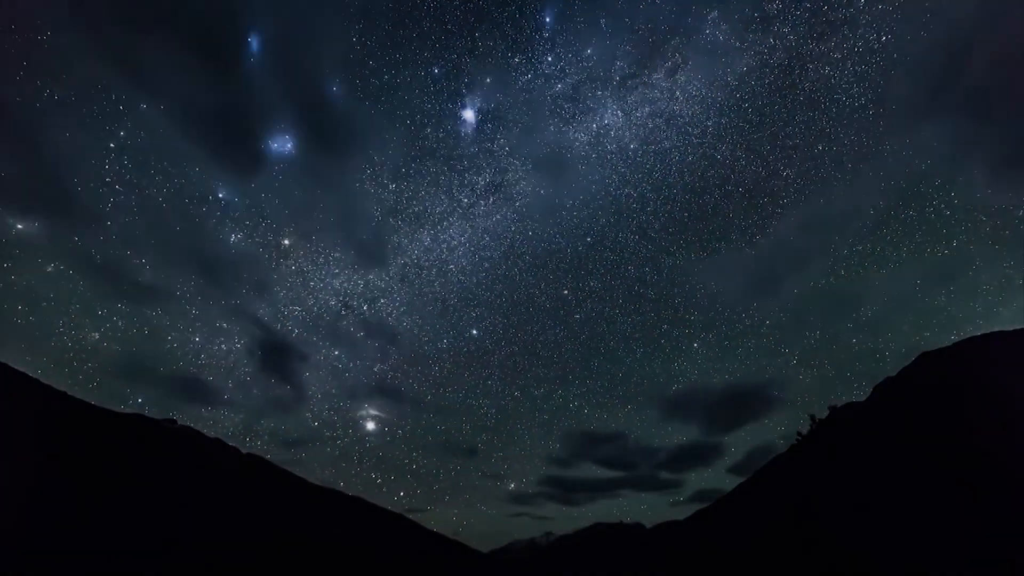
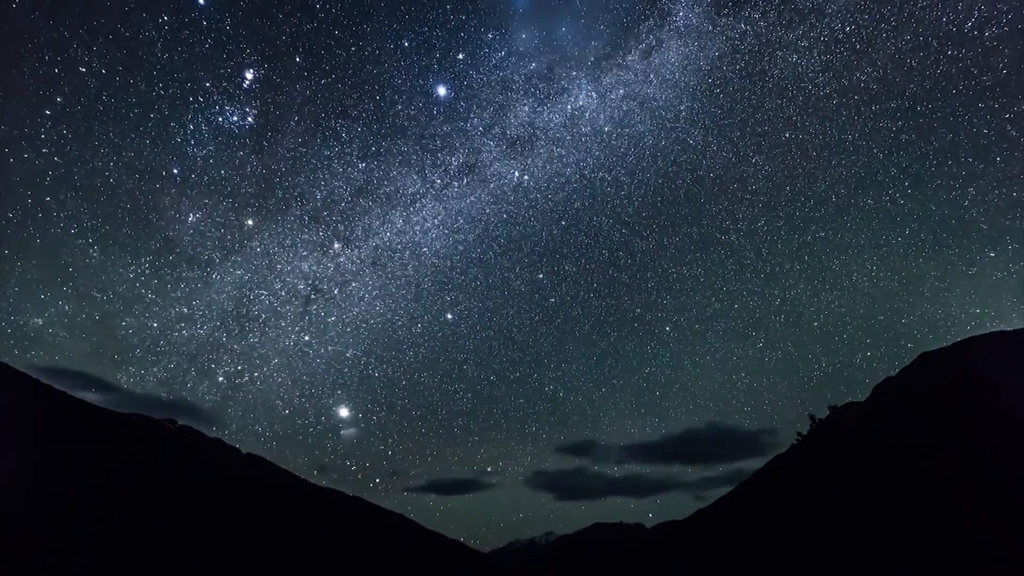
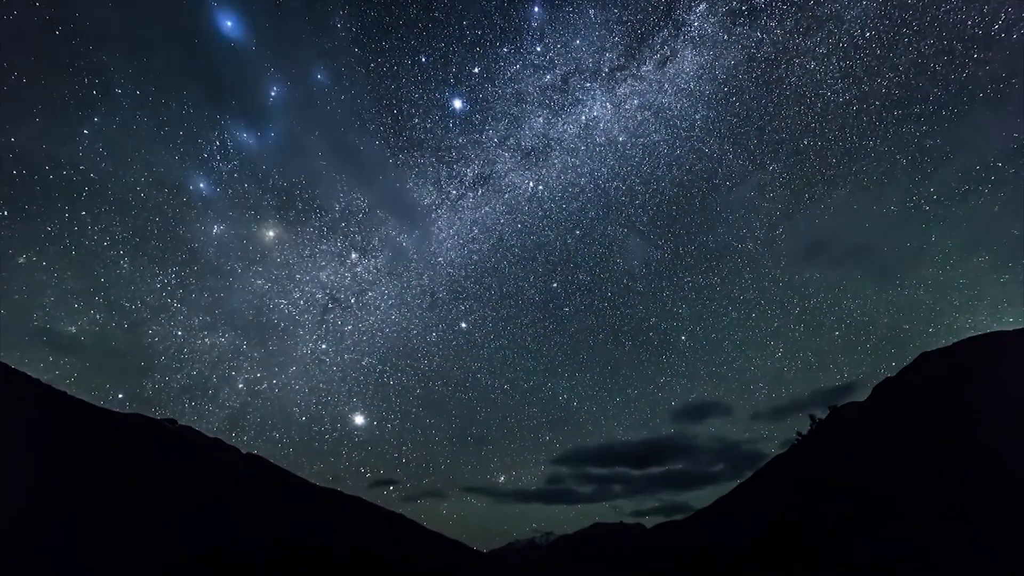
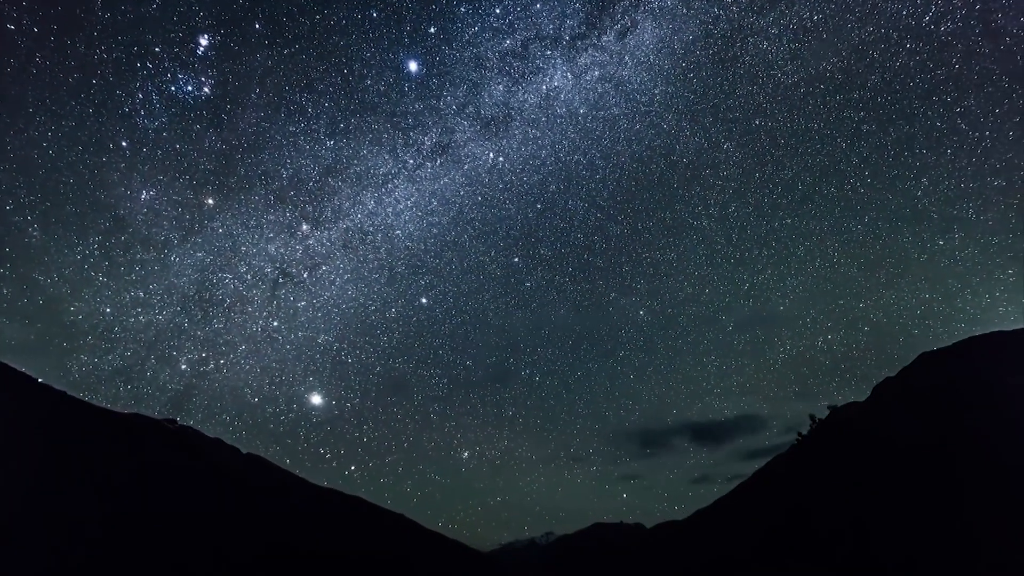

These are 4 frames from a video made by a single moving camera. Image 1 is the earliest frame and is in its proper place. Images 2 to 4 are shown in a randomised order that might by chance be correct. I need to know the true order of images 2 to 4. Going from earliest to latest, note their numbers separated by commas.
3, 2, 4
